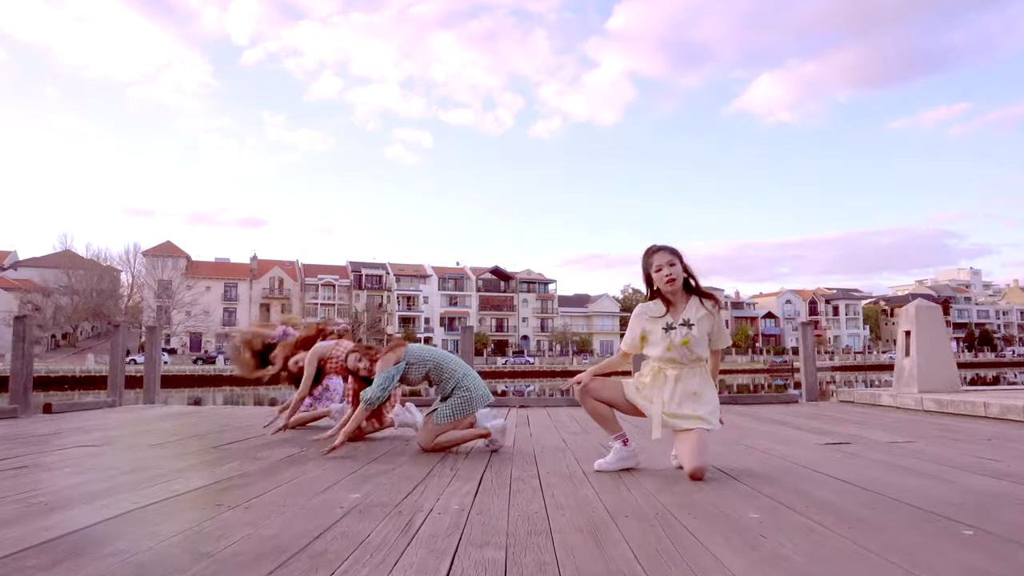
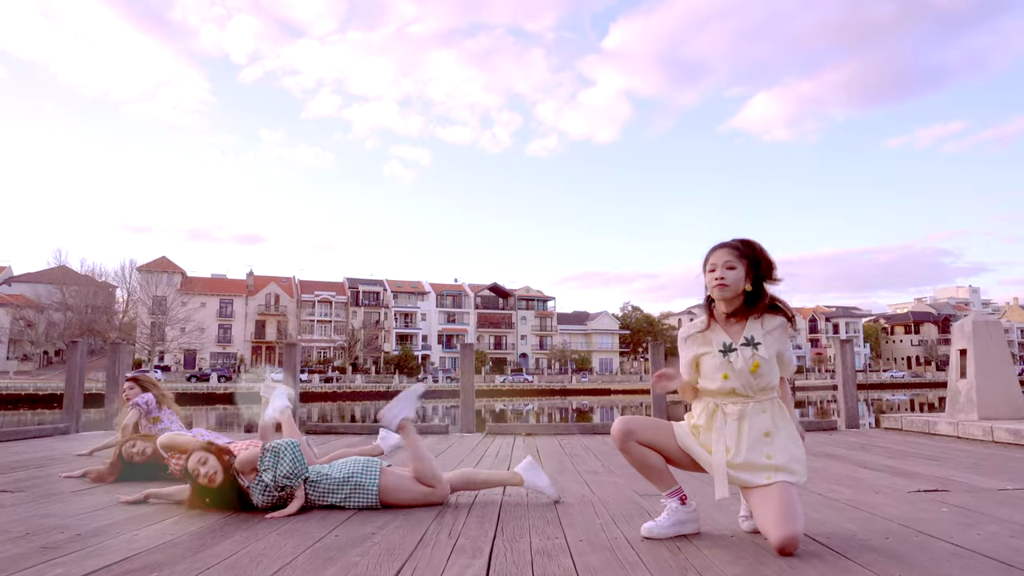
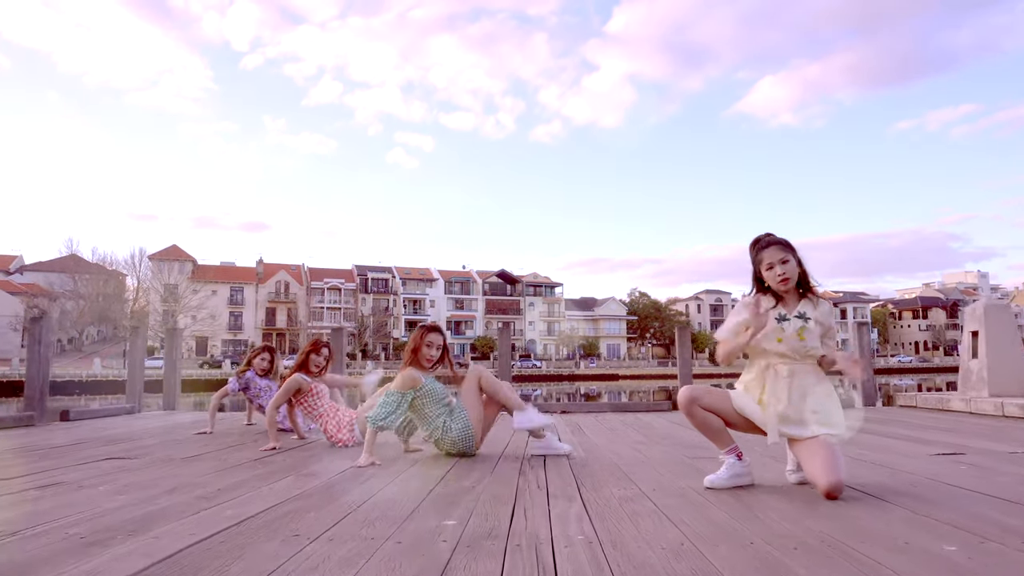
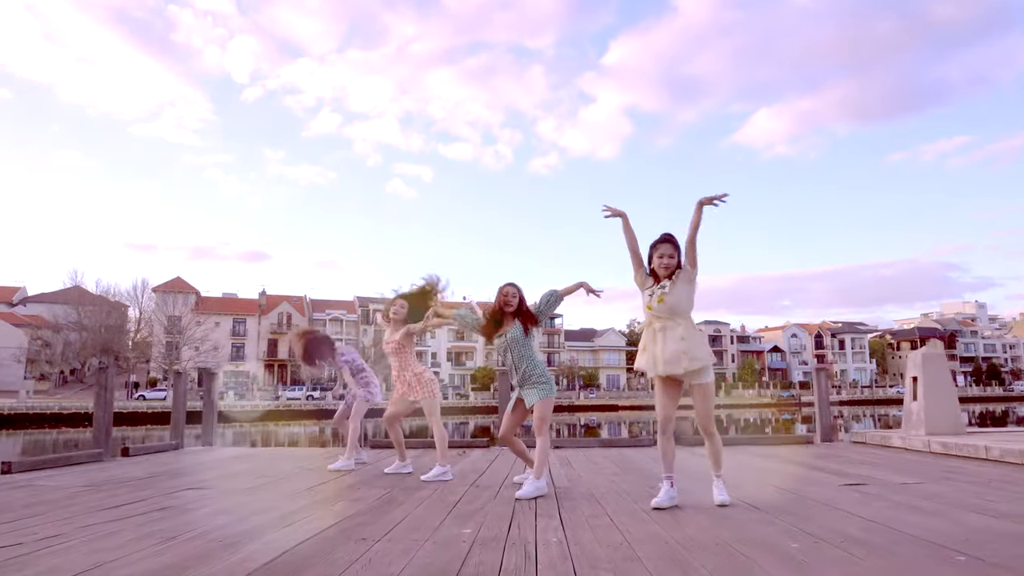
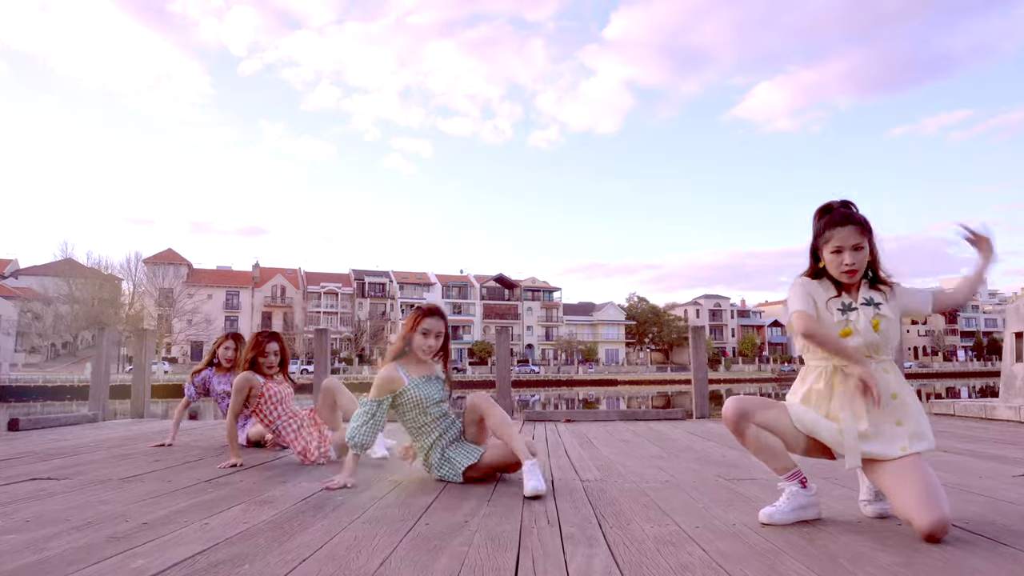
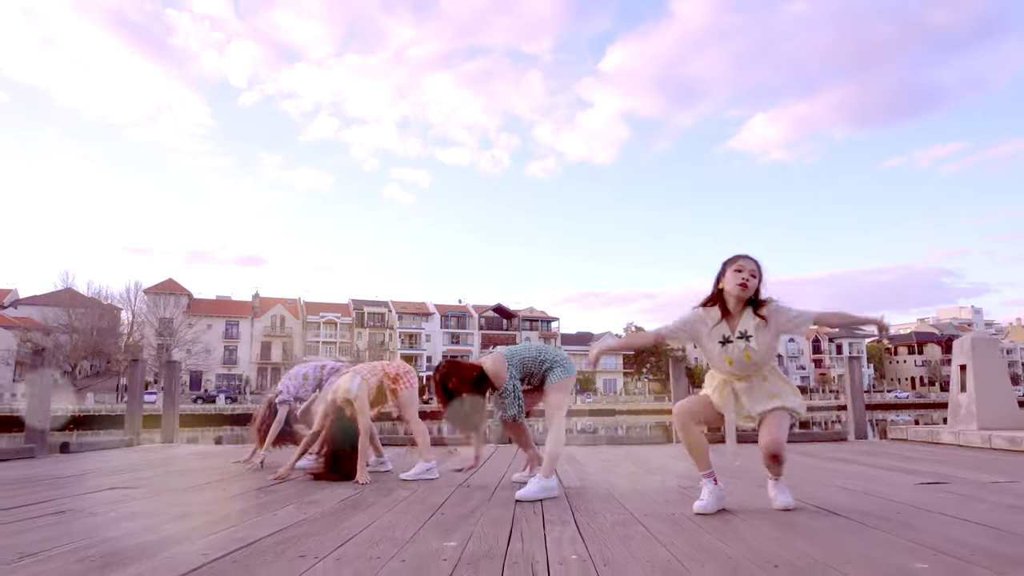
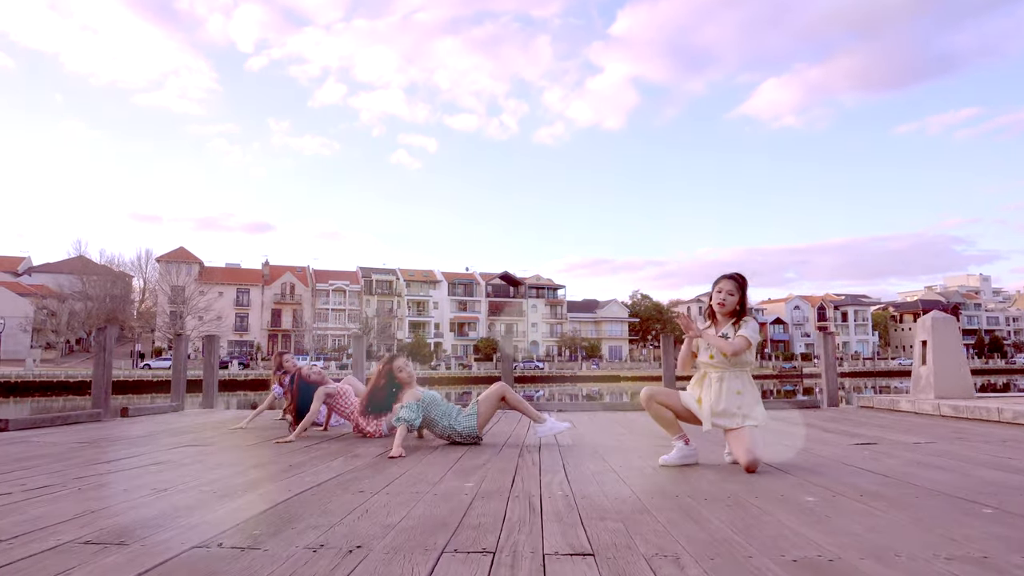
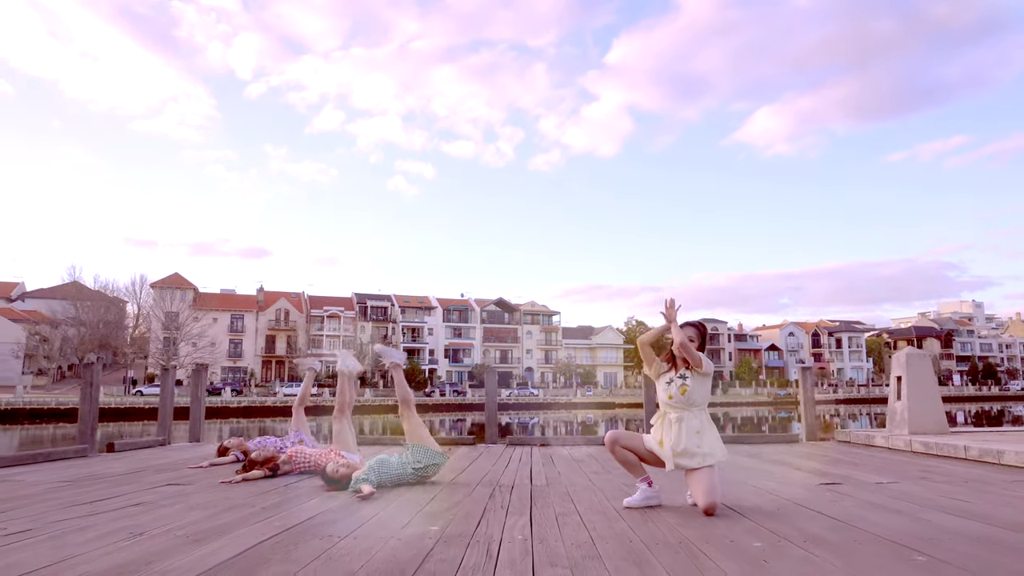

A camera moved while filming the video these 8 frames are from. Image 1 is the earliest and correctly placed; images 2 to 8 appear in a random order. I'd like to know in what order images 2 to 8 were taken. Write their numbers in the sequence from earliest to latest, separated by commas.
2, 8, 7, 3, 5, 6, 4
